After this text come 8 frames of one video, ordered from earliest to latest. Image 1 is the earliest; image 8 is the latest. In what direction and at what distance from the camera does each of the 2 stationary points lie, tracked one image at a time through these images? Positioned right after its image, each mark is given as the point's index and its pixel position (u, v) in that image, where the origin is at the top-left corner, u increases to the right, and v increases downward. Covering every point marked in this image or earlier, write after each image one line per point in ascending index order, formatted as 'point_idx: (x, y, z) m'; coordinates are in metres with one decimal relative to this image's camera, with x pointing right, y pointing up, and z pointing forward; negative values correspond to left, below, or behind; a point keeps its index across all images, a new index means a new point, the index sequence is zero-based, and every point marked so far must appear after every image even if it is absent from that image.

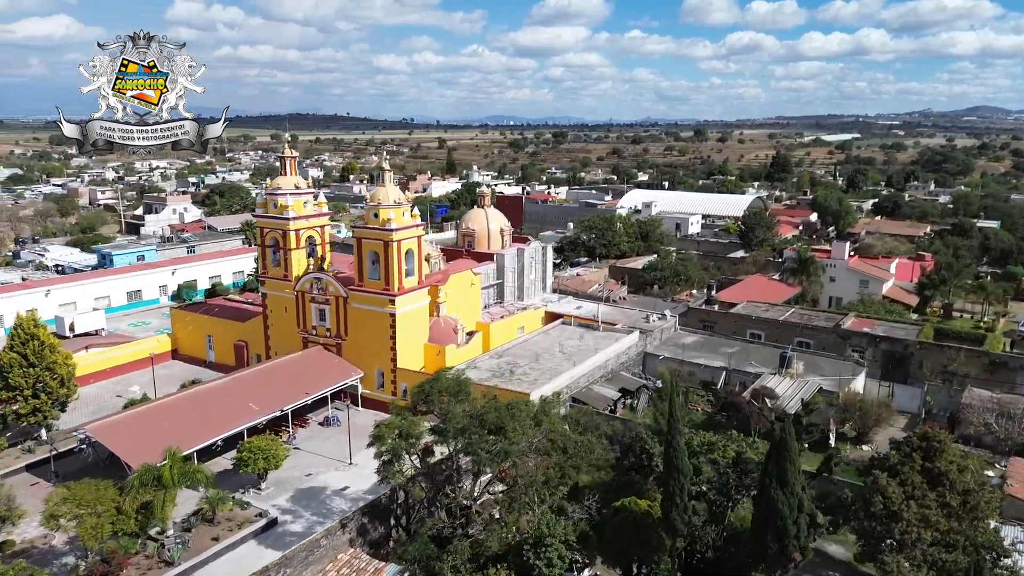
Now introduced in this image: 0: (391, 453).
0: (-2.4, -3.3, +14.7) m
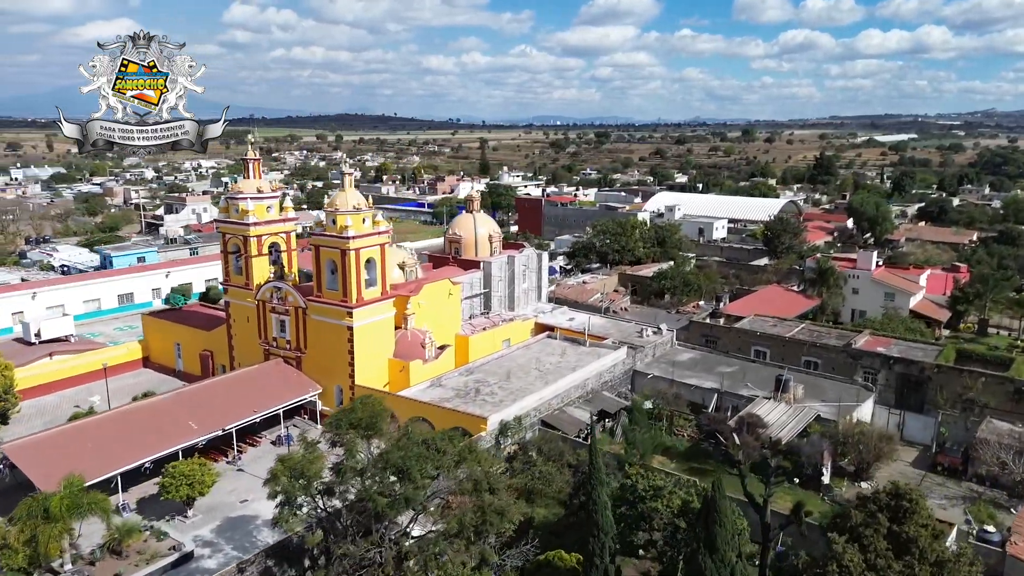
0: (-4.0, -3.7, +13.2) m
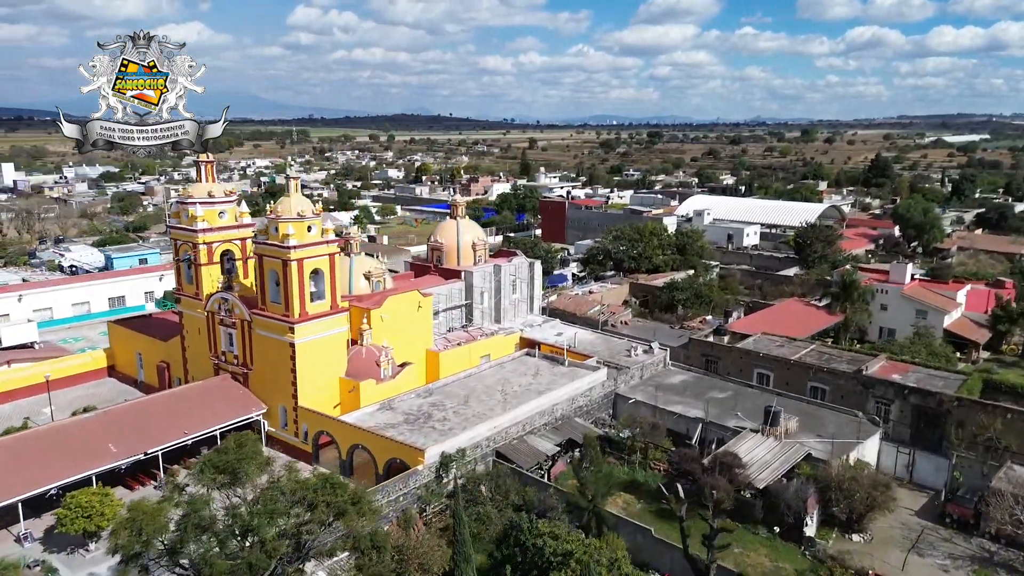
0: (-6.0, -4.1, +11.5) m
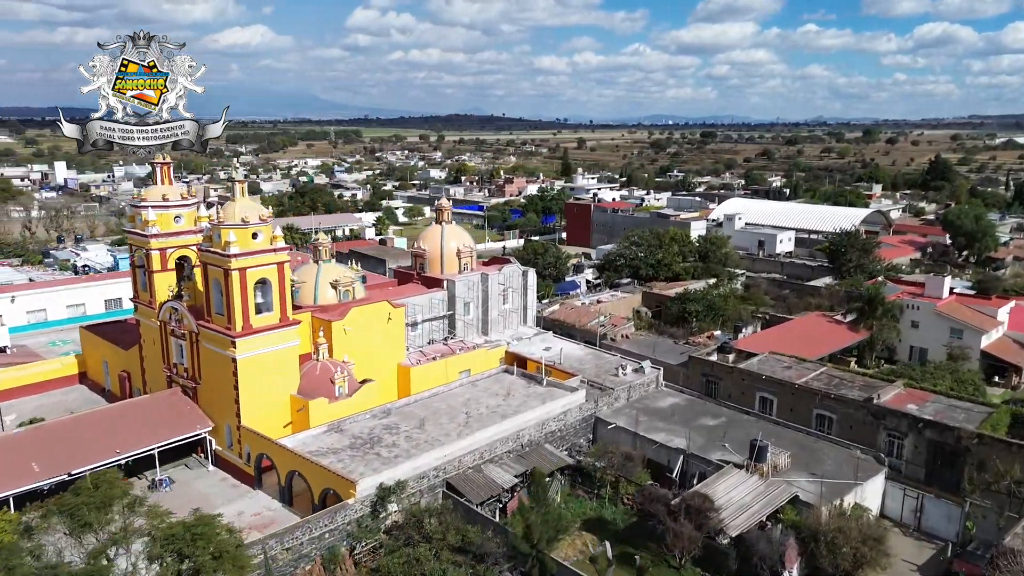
0: (-7.8, -4.4, +10.2) m
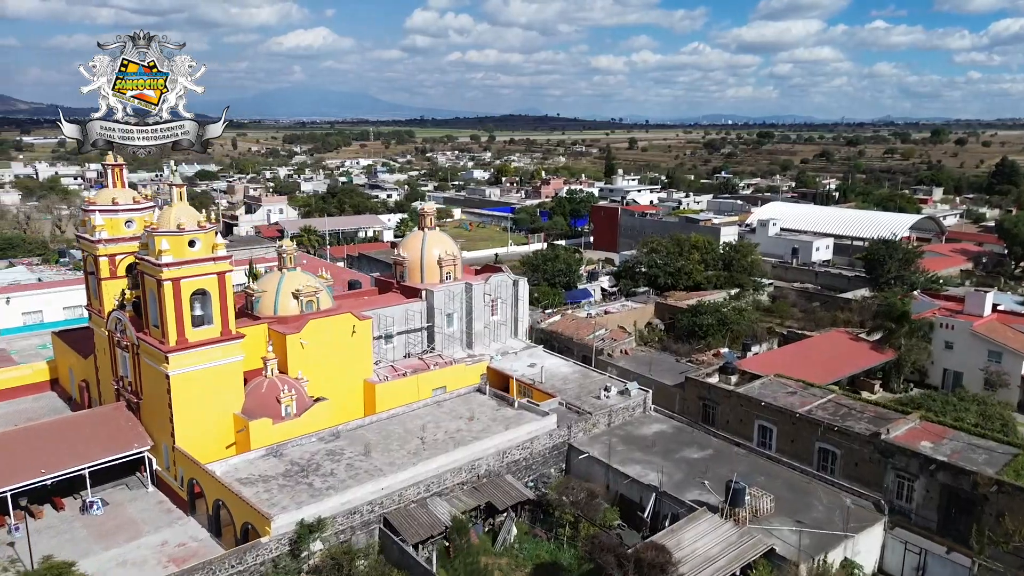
0: (-9.7, -4.6, +9.0) m
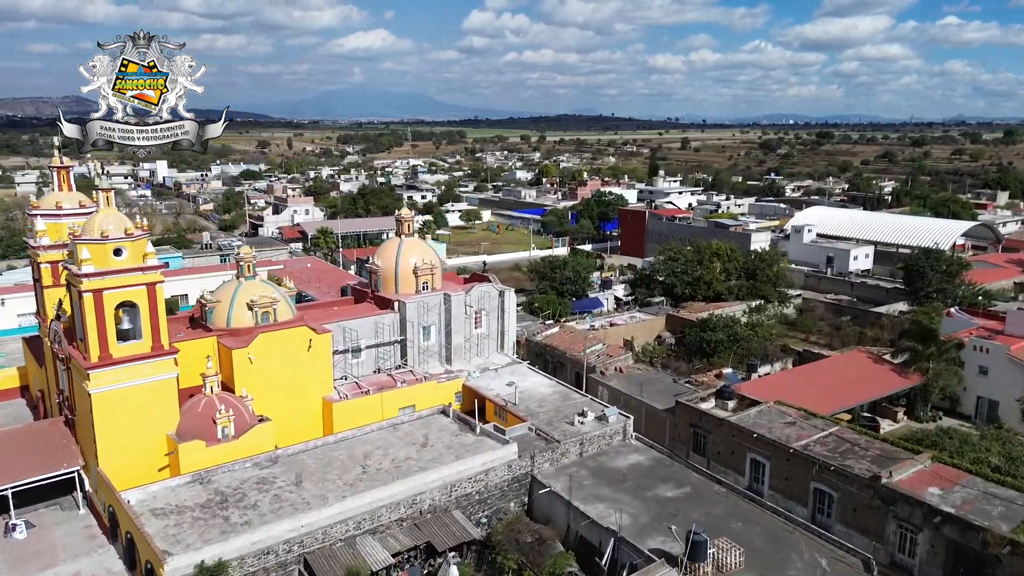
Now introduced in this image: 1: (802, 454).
0: (-11.7, -4.9, +8.0) m
1: (+7.6, -4.3, +19.5) m
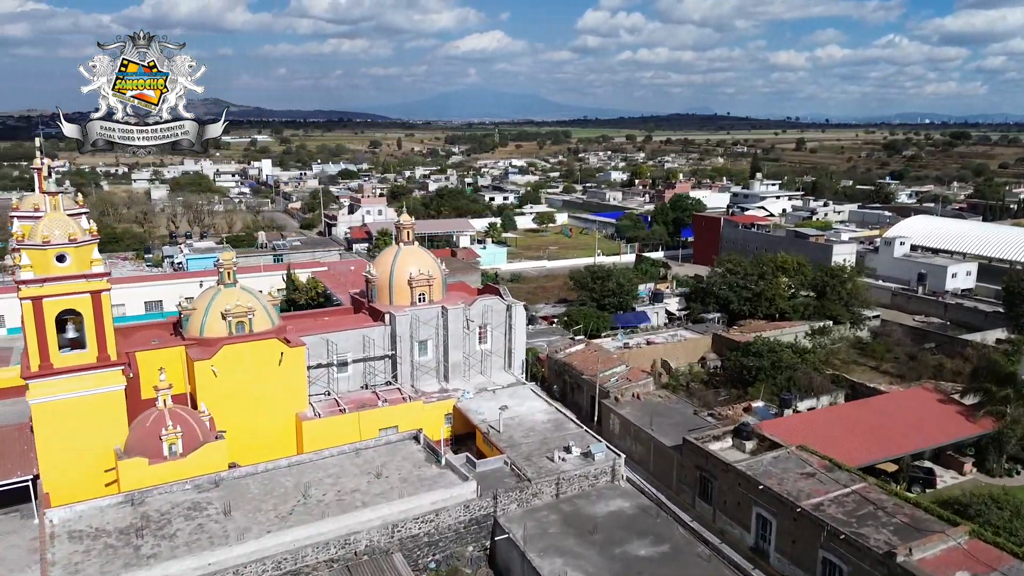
0: (-14.1, -5.0, +7.8) m
1: (+6.6, -5.0, +16.5) m
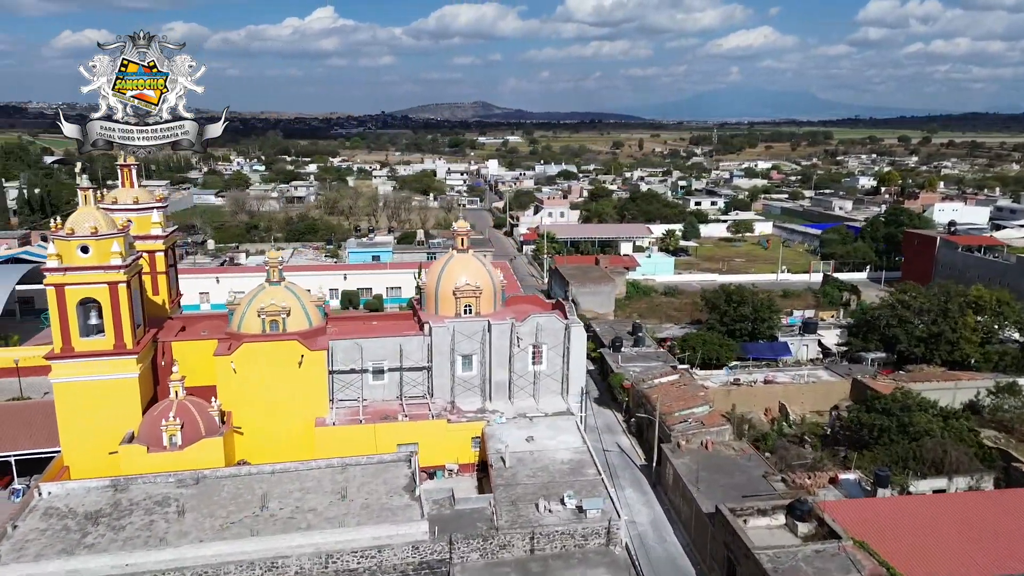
0: (-17.2, -4.3, +10.8) m
1: (+5.1, -5.9, +12.4) m
